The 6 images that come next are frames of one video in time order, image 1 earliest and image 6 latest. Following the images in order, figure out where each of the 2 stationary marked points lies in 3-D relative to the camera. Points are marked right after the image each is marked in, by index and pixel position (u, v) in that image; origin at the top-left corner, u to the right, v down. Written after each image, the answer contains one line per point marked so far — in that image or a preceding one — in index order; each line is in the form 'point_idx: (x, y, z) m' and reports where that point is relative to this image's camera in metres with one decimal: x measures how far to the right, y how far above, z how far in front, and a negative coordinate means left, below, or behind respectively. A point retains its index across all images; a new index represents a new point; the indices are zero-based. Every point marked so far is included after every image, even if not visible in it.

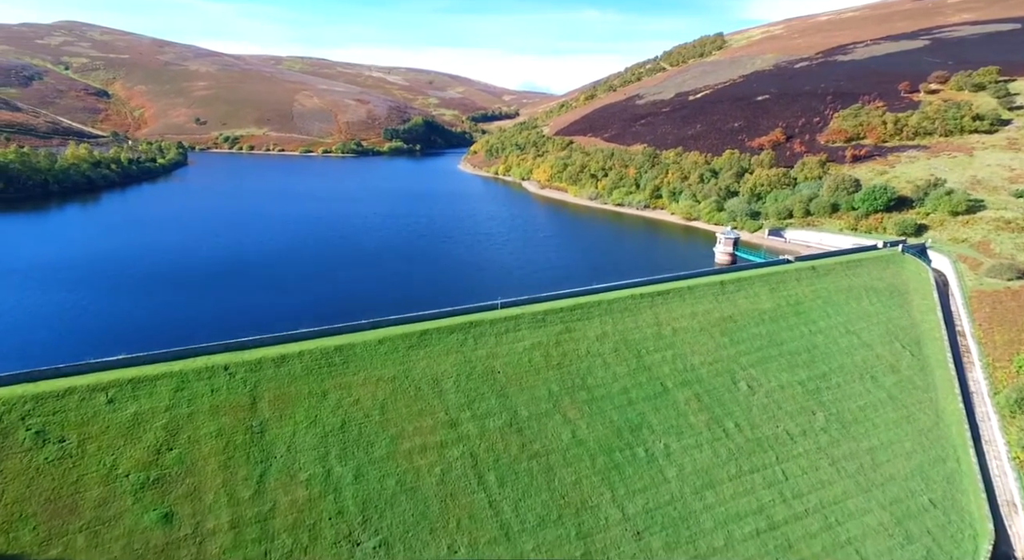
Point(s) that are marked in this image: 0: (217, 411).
0: (-8.4, -3.8, +18.1) m
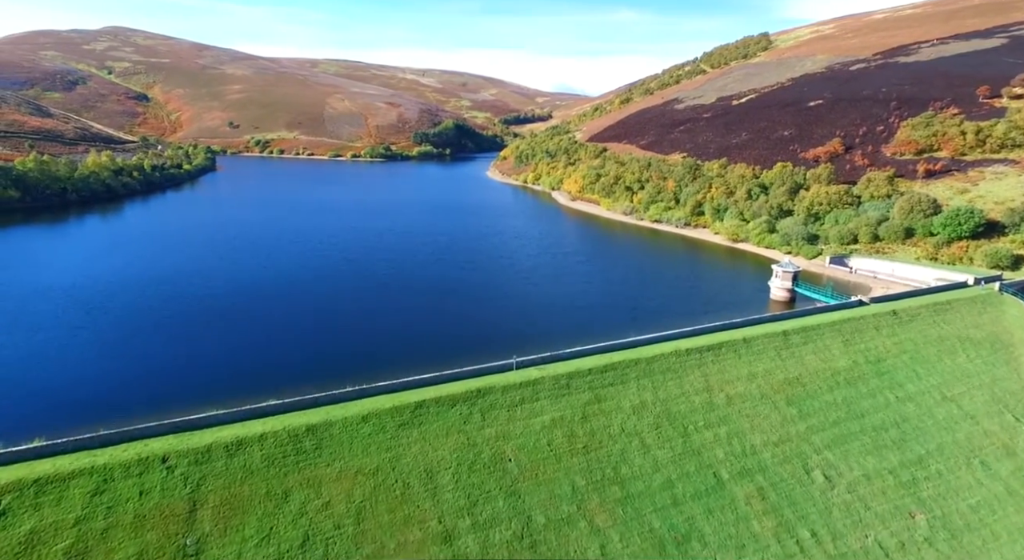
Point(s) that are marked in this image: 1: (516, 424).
0: (-8.2, -5.5, +14.1) m
1: (+0.1, -4.2, +18.4) m
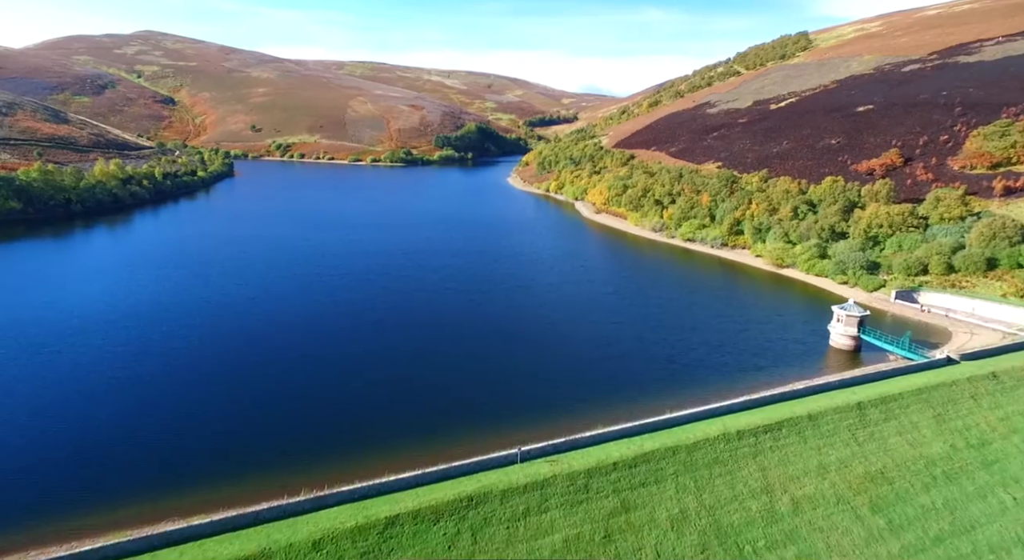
0: (-8.4, -7.2, +9.9) m
1: (+0.1, -5.9, +13.9) m
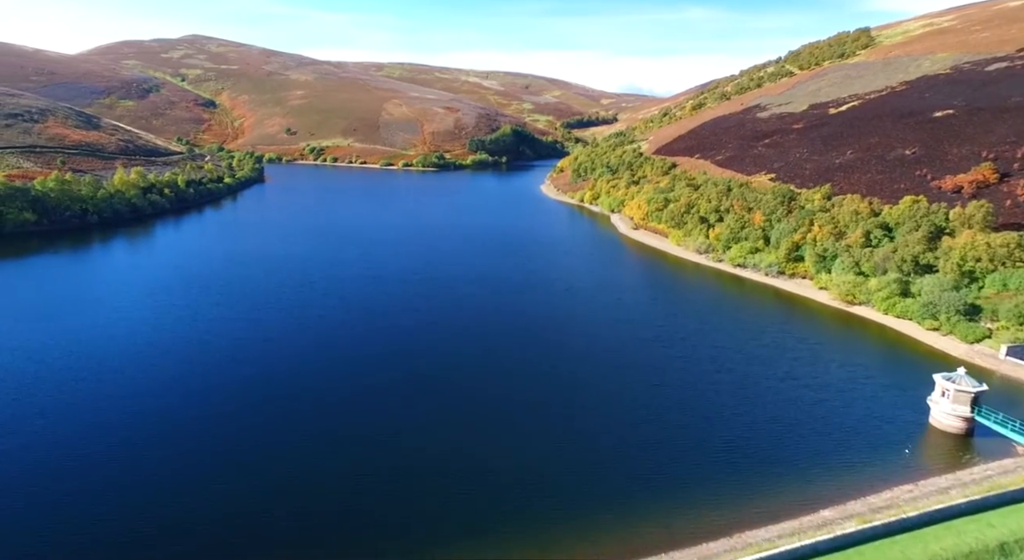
0: (-8.9, -9.0, +5.3) m
1: (-0.2, -7.9, +8.8) m
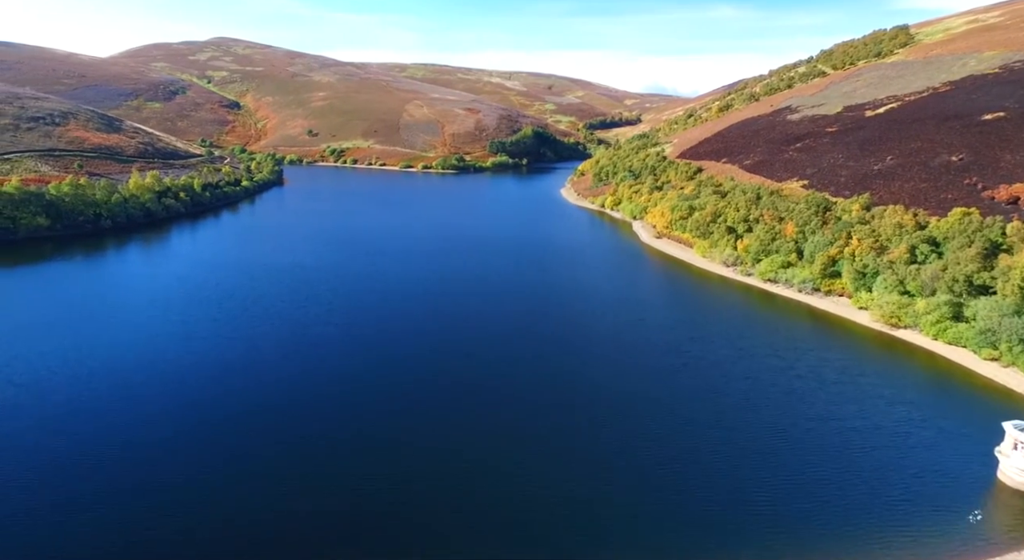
0: (-9.4, -9.8, +3.3) m
1: (-0.5, -8.7, +6.5) m
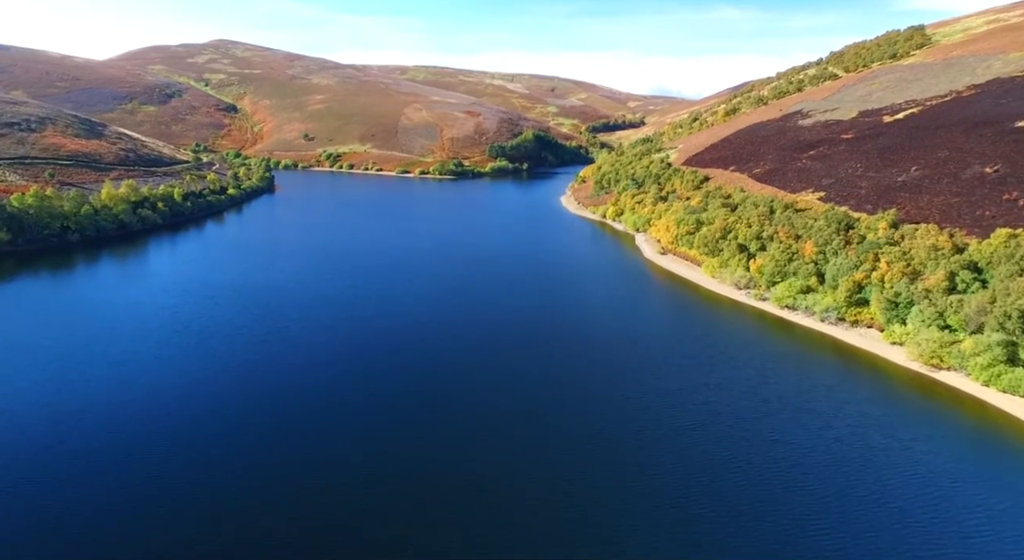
0: (-10.2, -11.3, -0.7) m
1: (-1.3, -10.2, +2.5) m
